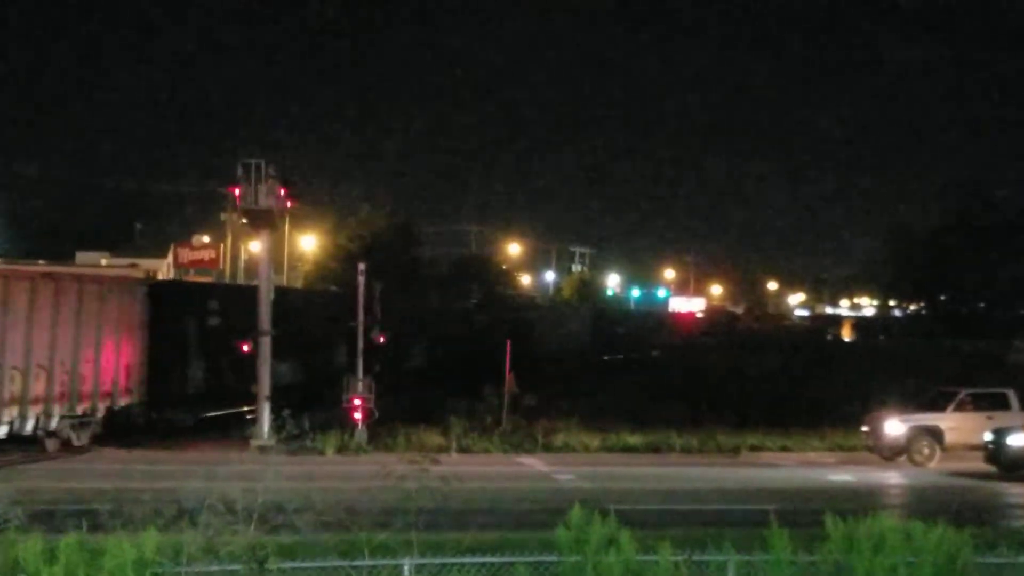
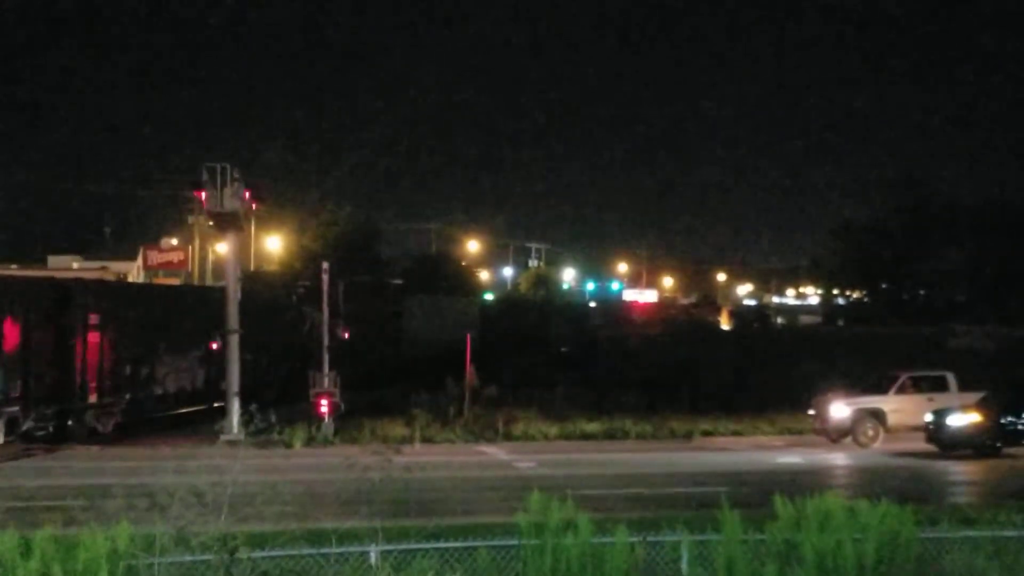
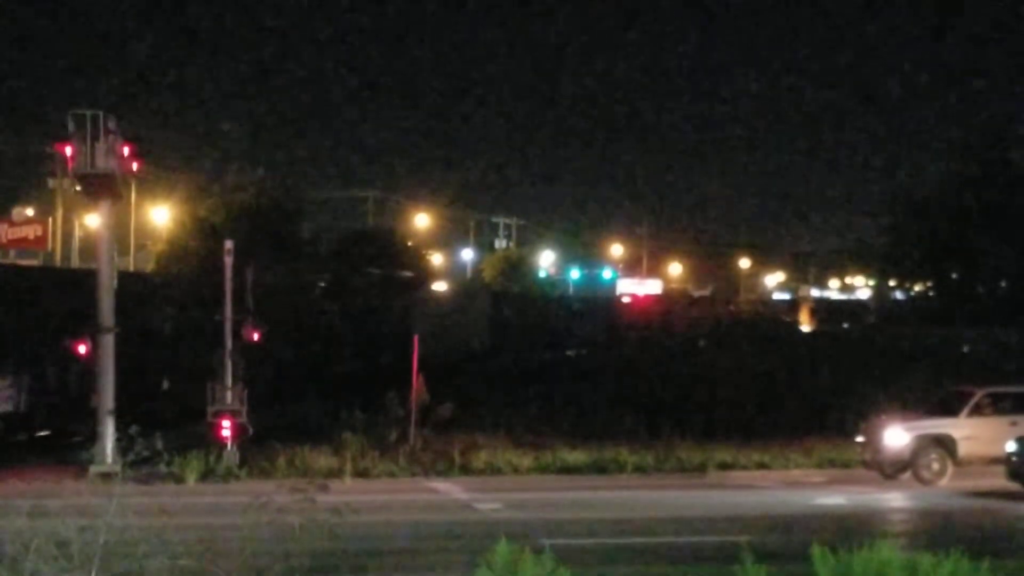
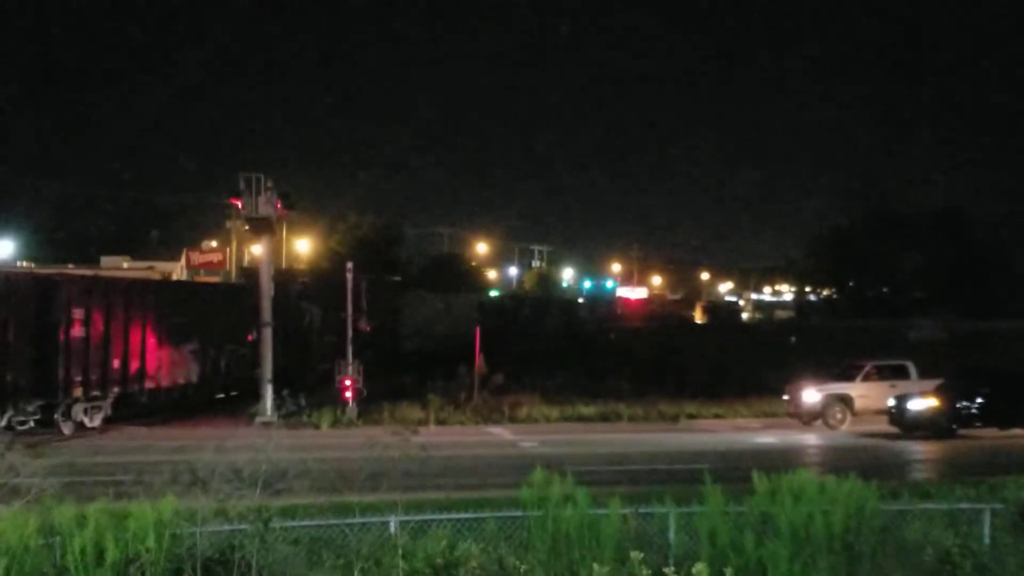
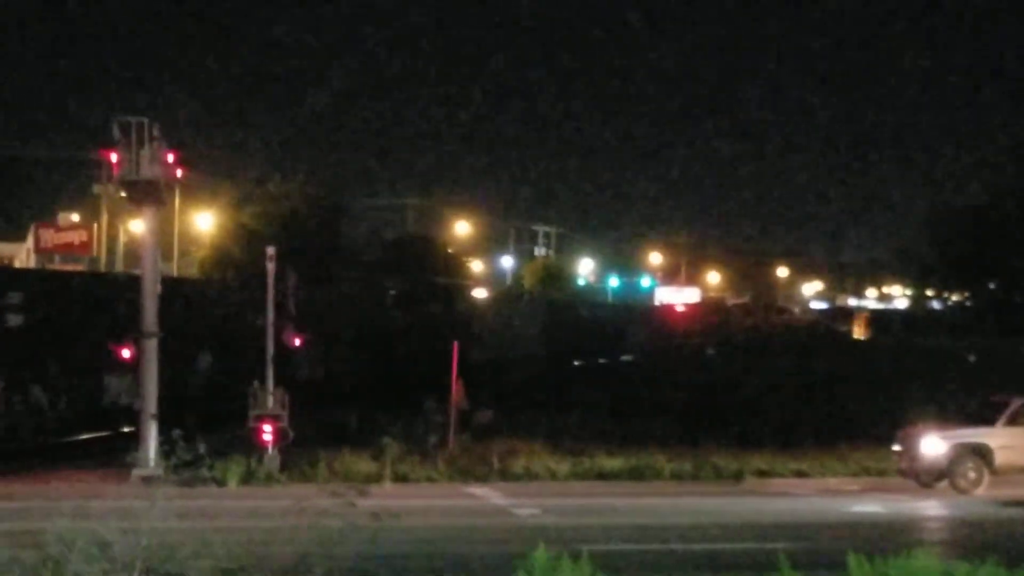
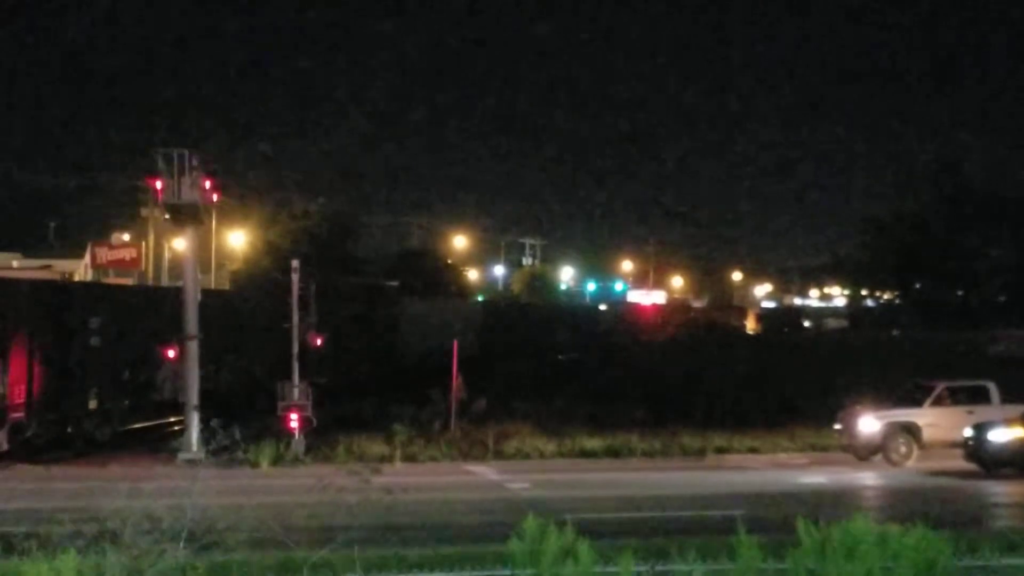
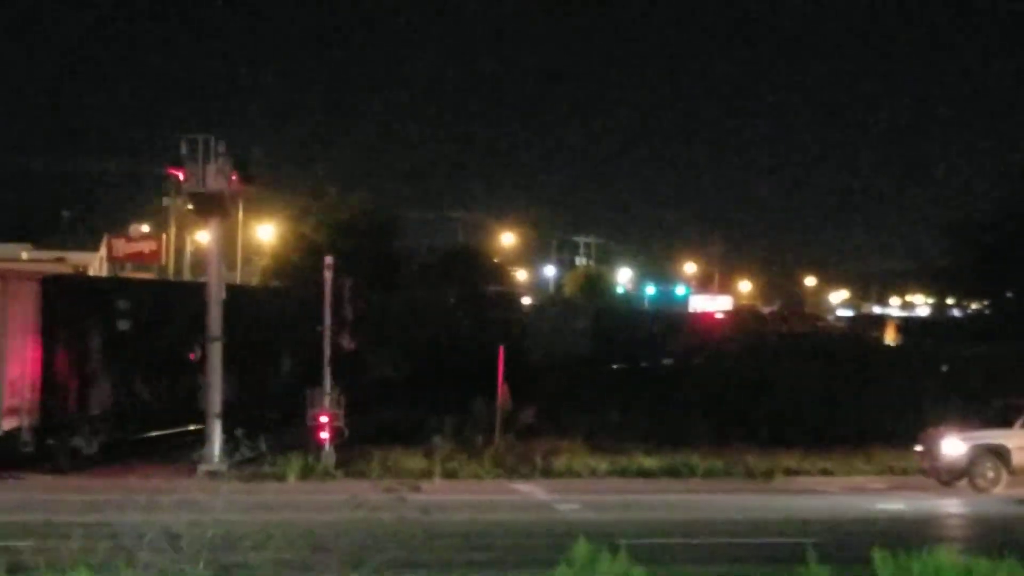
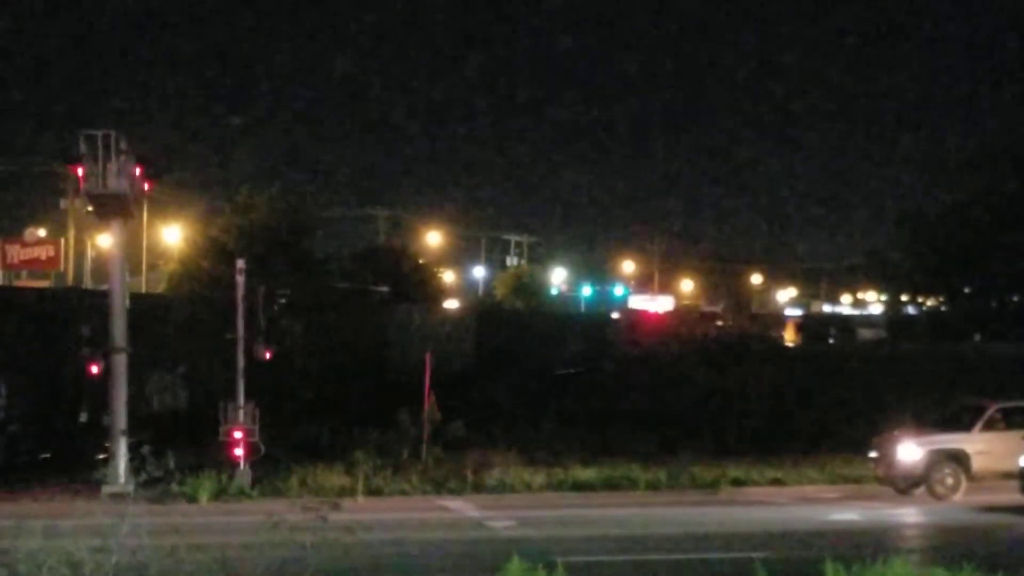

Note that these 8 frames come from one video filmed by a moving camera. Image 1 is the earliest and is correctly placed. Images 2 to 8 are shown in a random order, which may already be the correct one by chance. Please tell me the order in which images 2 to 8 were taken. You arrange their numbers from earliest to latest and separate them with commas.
7, 5, 3, 8, 6, 2, 4
